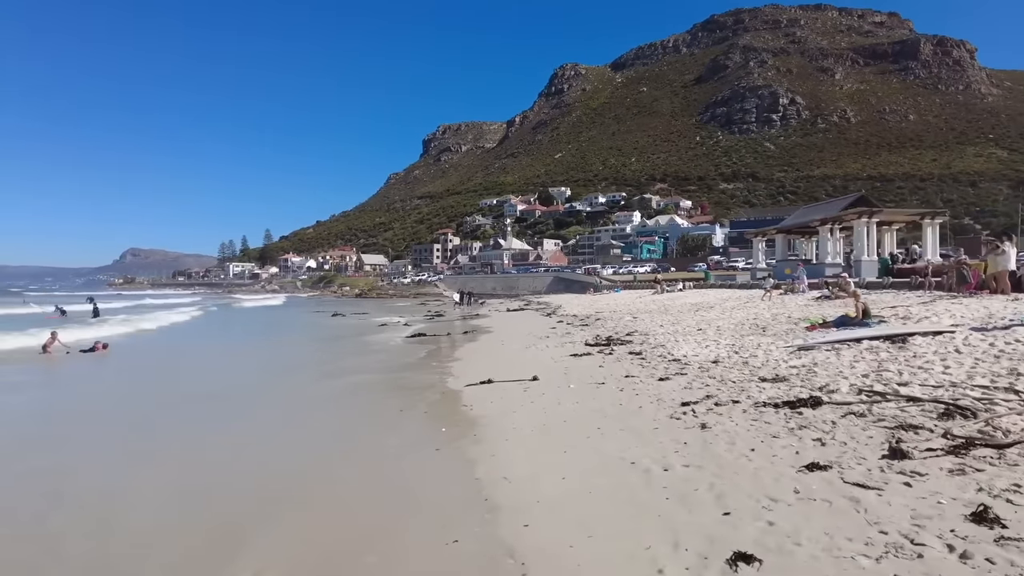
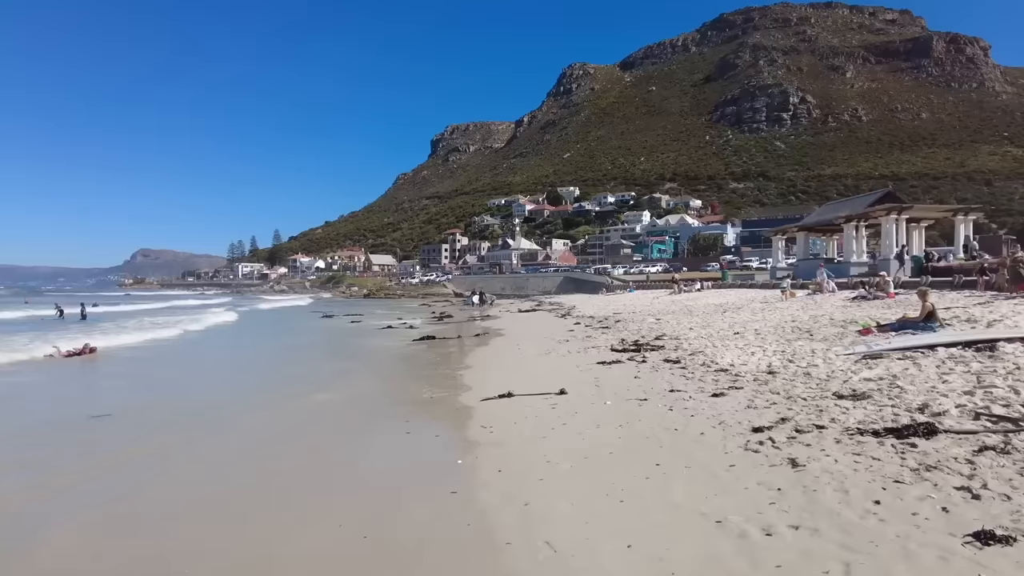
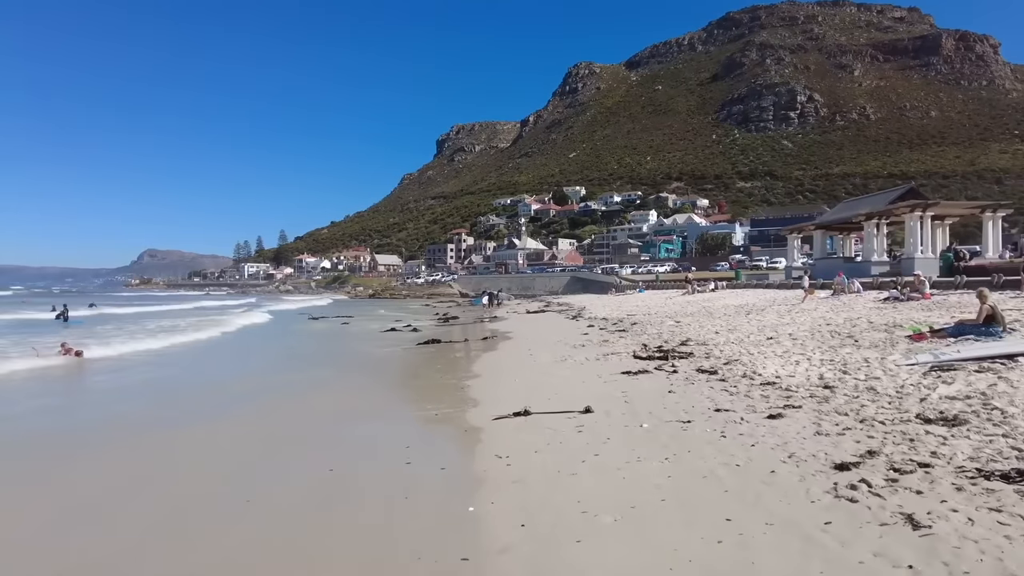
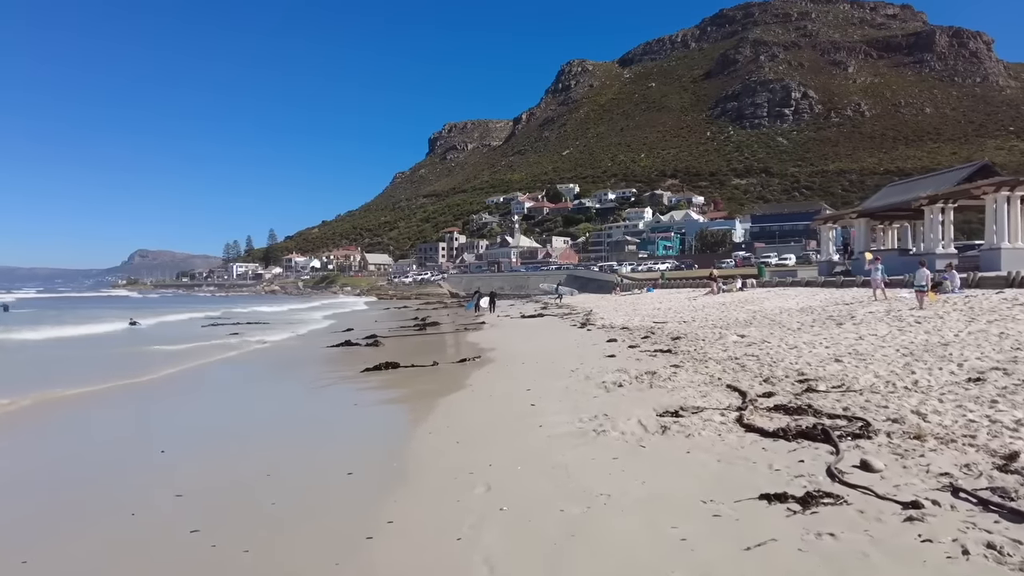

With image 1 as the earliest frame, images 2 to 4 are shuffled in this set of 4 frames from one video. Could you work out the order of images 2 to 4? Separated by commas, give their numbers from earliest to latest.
2, 3, 4
